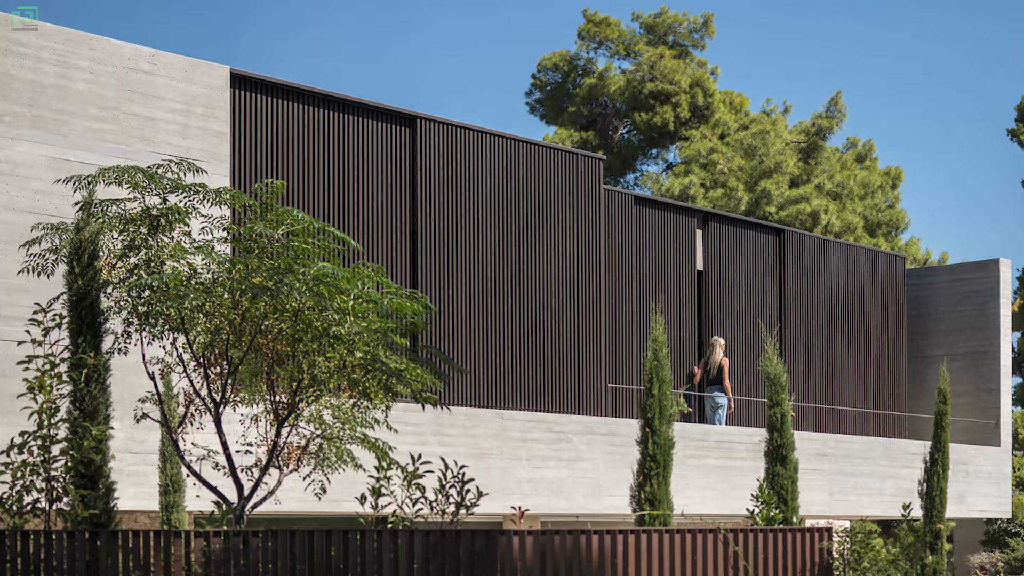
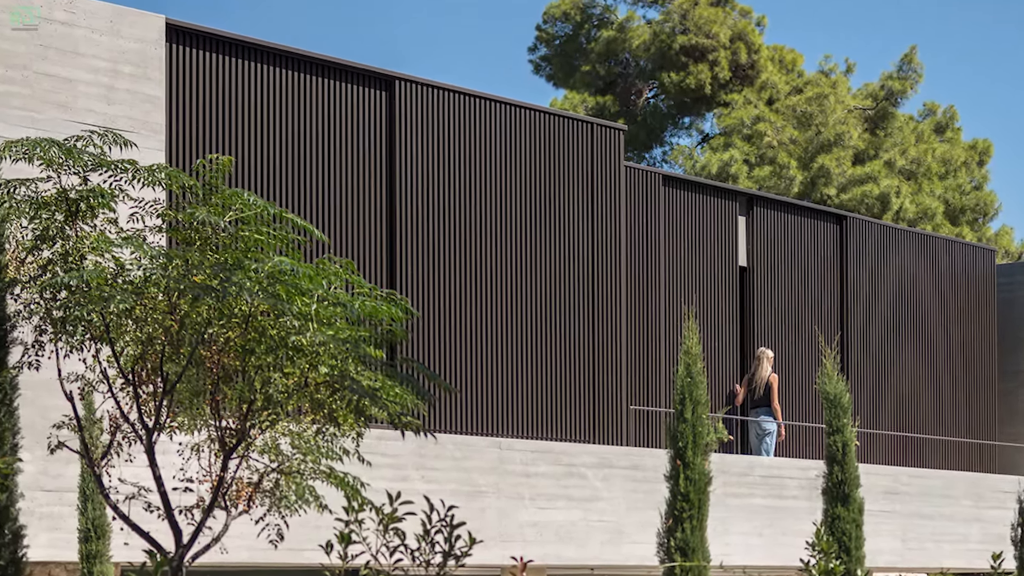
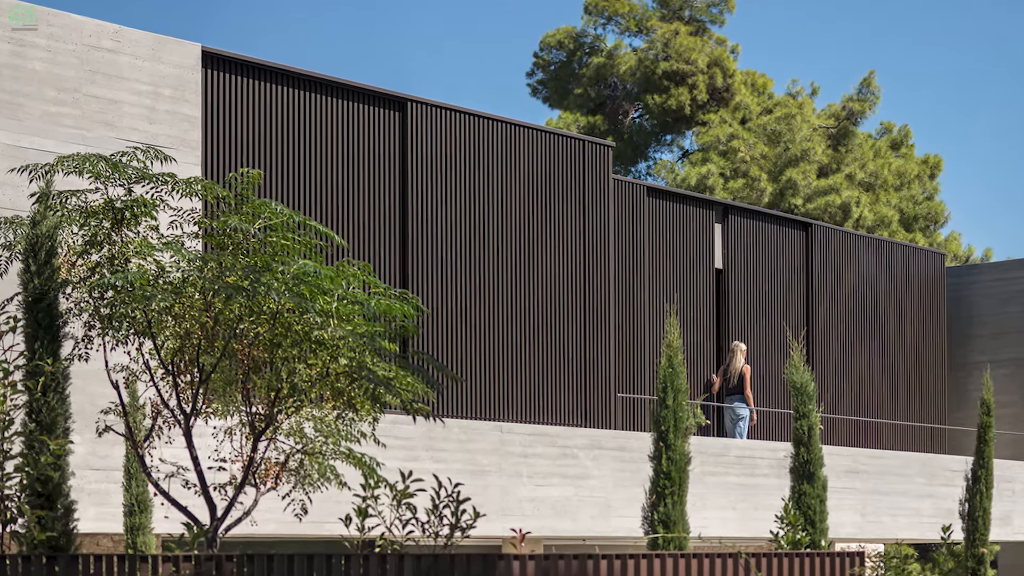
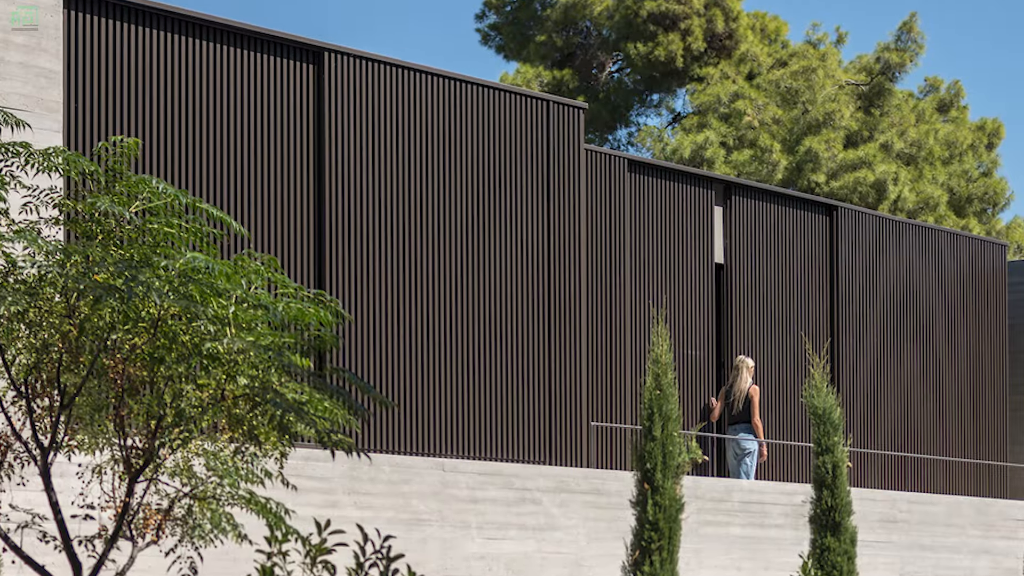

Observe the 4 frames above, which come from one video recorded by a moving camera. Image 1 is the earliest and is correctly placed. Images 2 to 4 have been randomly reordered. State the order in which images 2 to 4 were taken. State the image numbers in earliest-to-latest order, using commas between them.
3, 2, 4
